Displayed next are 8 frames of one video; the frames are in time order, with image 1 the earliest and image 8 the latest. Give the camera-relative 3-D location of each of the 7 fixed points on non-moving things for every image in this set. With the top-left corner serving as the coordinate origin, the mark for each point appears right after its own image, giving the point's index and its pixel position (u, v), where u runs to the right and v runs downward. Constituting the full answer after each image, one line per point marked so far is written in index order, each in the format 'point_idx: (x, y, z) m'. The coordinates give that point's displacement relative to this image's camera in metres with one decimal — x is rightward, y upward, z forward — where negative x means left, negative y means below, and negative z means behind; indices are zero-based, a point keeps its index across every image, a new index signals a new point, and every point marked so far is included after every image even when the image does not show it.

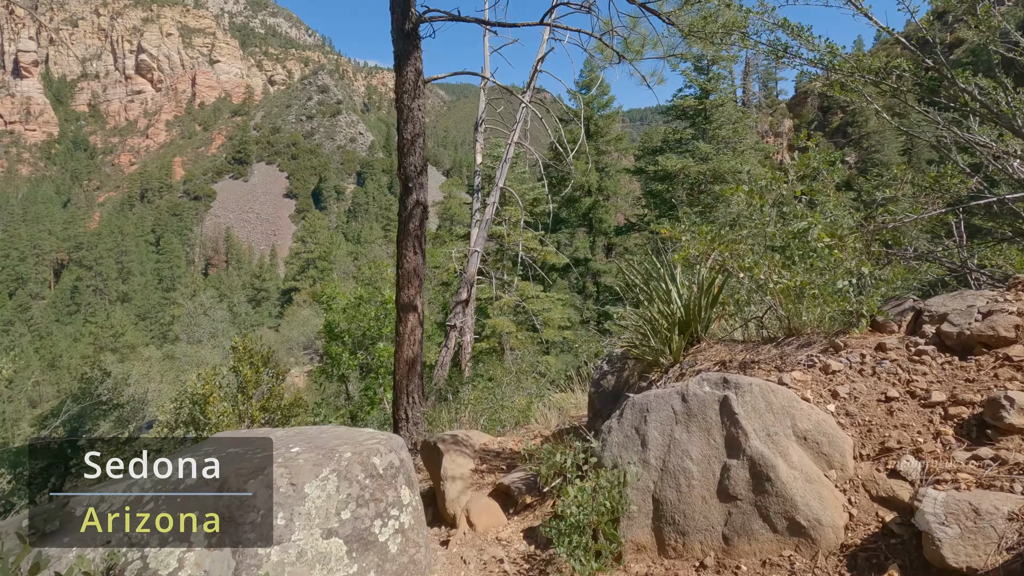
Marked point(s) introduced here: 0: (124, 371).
0: (-12.9, -3.0, +18.3) m
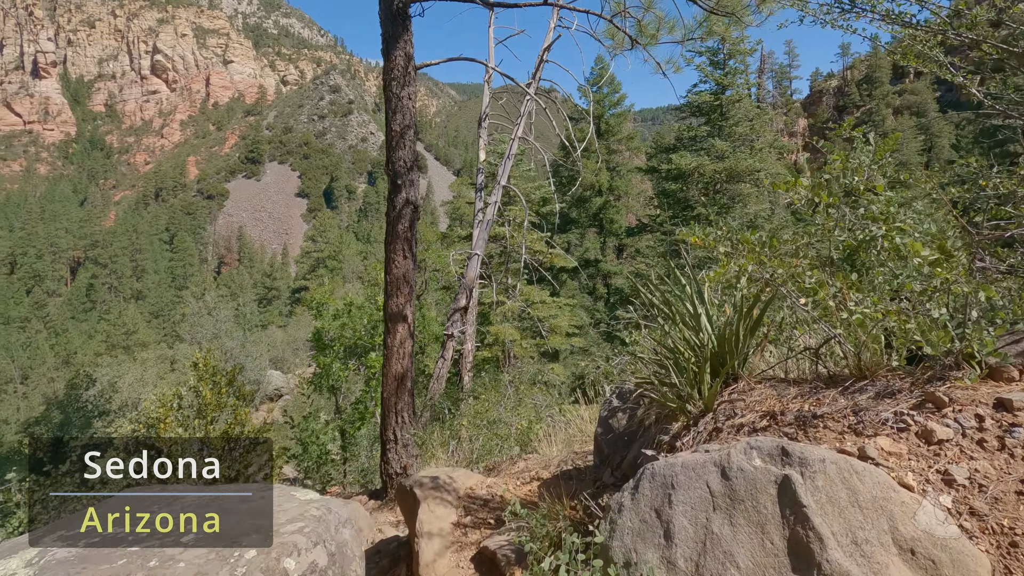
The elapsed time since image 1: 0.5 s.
0: (-12.7, -3.0, +18.0) m
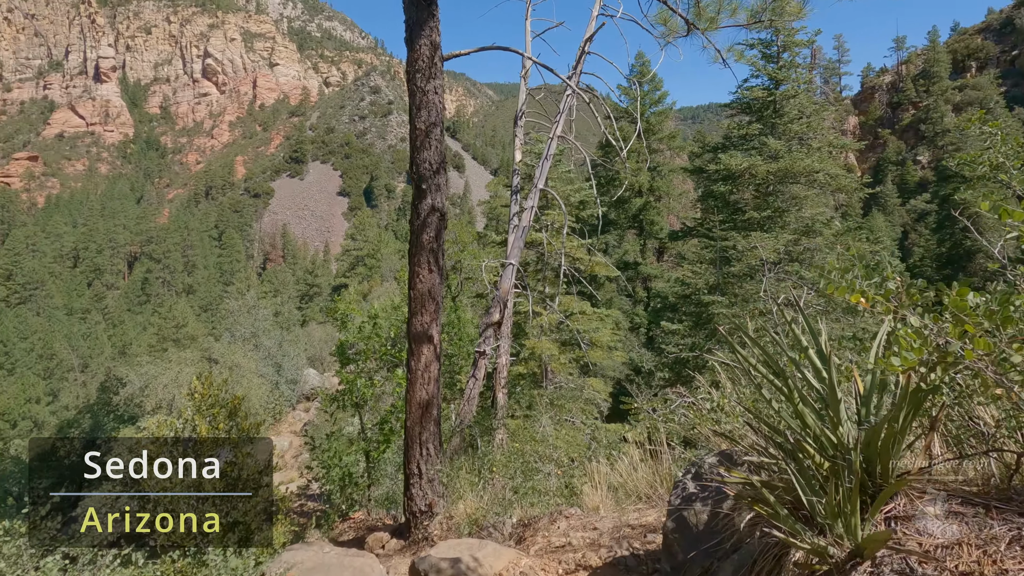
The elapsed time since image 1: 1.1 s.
0: (-11.5, -2.9, +18.2) m
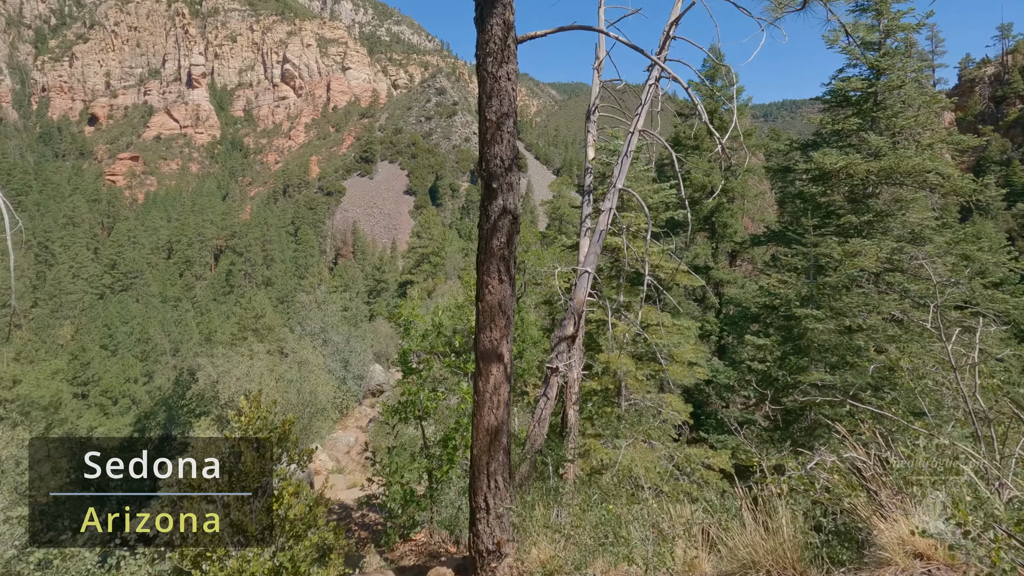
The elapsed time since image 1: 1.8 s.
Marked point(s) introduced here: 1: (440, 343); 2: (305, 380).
0: (-9.4, -2.7, +18.8) m
1: (-0.9, -0.7, +6.4) m
2: (-7.0, -3.2, +18.3) m
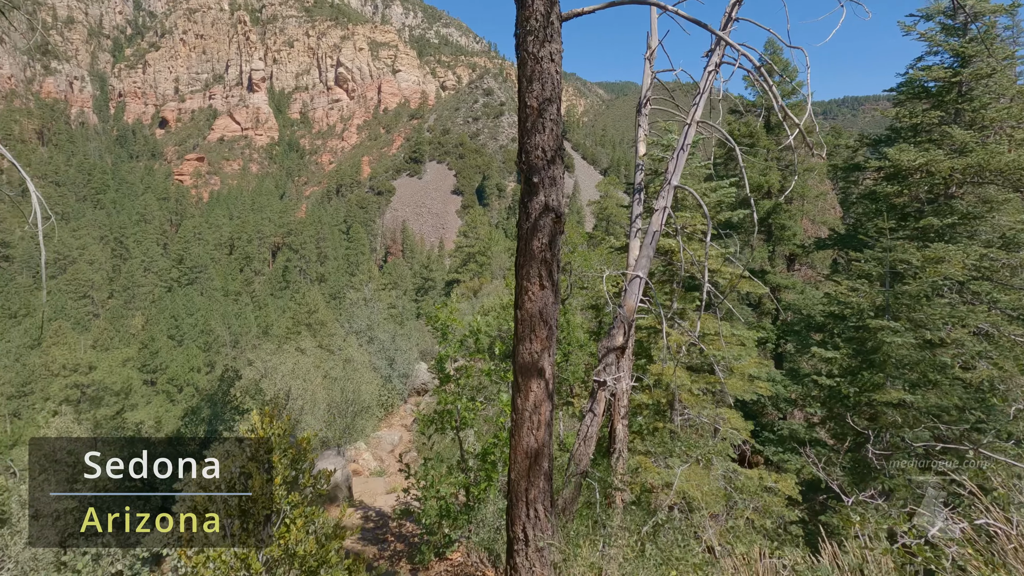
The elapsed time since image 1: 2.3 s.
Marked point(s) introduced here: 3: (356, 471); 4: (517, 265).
0: (-7.8, -2.6, +19.1) m
1: (-0.4, -0.7, +6.0) m
2: (-5.5, -3.2, +18.4) m
3: (-3.9, -4.6, +13.2) m
4: (0.0, +0.2, +3.8) m
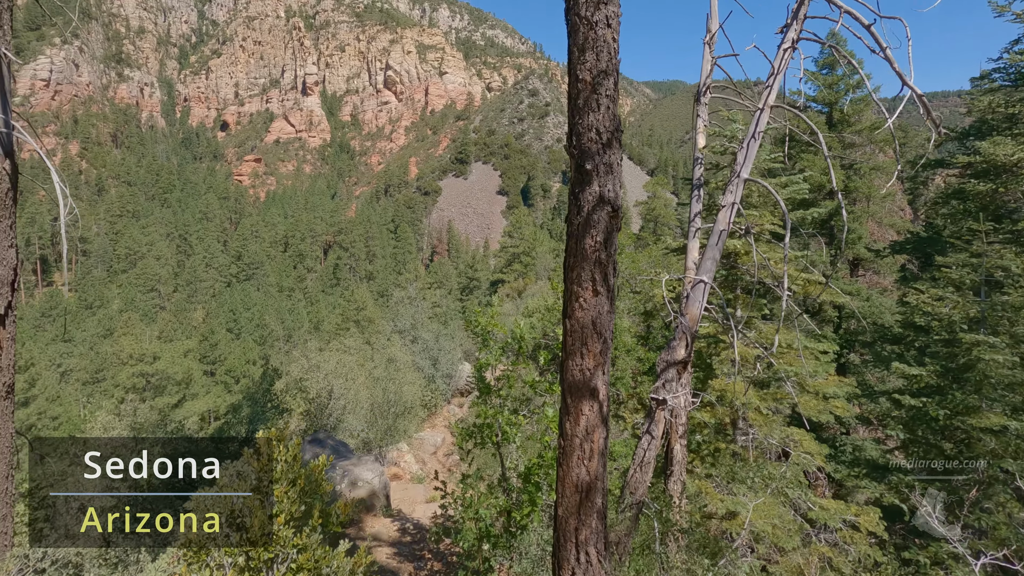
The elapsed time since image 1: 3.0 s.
0: (-6.3, -2.6, +19.2) m
1: (+0.1, -0.7, +5.6) m
2: (-4.0, -3.1, +18.3) m
3: (-2.8, -4.6, +13.0) m
4: (+0.3, +0.1, +3.3) m
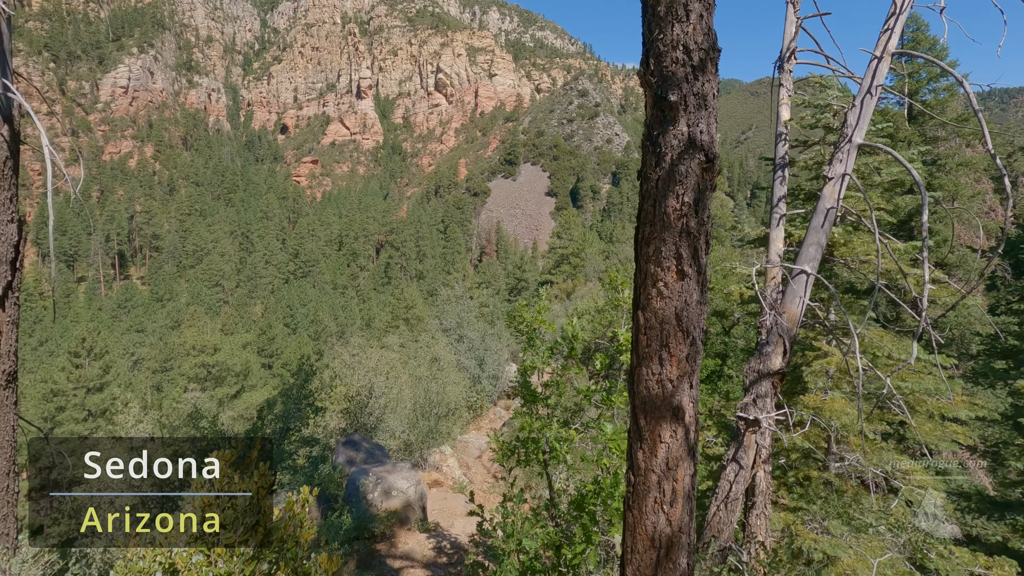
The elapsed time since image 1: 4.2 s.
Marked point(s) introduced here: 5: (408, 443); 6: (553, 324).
0: (-4.6, -2.4, +18.9) m
1: (+0.6, -0.7, +4.7) m
2: (-2.5, -3.0, +17.8) m
3: (-1.8, -4.5, +12.4) m
4: (+0.6, +0.2, +2.4) m
5: (-2.9, -4.3, +14.7) m
6: (+0.4, -0.3, +4.8) m
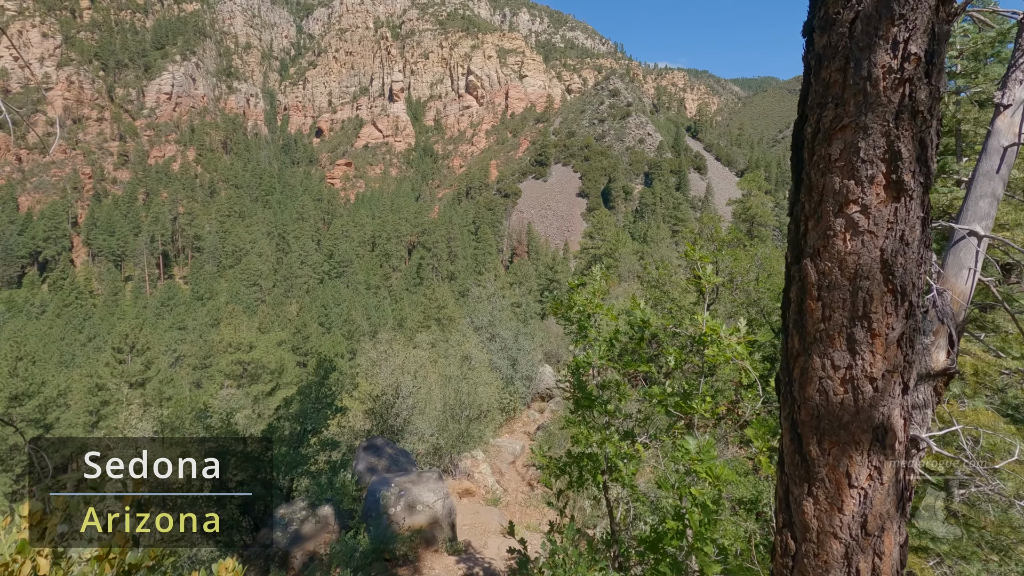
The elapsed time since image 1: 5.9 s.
0: (-3.5, -2.3, +18.2) m
1: (+0.9, -0.5, +3.7) m
2: (-1.4, -2.8, +16.9) m
3: (-1.0, -4.3, +11.5) m
4: (+0.8, +0.4, +1.4) m
5: (-2.0, -4.1, +13.9) m
6: (+0.7, -0.2, +3.9) m
